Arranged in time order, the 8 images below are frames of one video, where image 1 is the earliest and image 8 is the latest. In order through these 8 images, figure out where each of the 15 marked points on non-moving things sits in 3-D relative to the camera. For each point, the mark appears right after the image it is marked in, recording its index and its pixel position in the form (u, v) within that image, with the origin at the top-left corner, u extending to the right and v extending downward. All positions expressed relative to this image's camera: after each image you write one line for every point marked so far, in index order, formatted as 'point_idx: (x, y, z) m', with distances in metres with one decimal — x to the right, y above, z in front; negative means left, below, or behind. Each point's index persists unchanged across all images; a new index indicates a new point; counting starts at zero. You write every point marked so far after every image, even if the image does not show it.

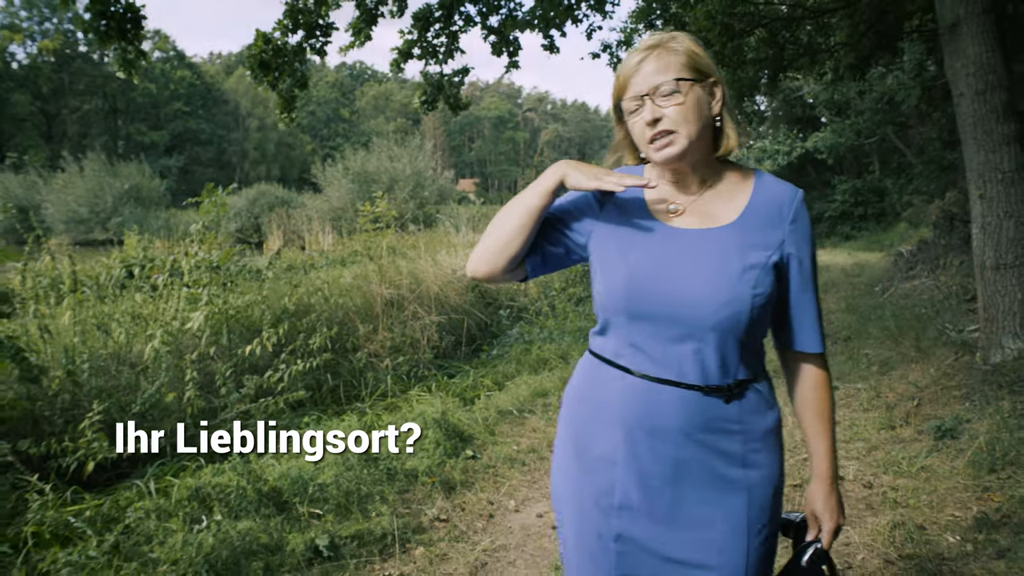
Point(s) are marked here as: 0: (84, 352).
0: (-2.5, -0.4, +5.2) m
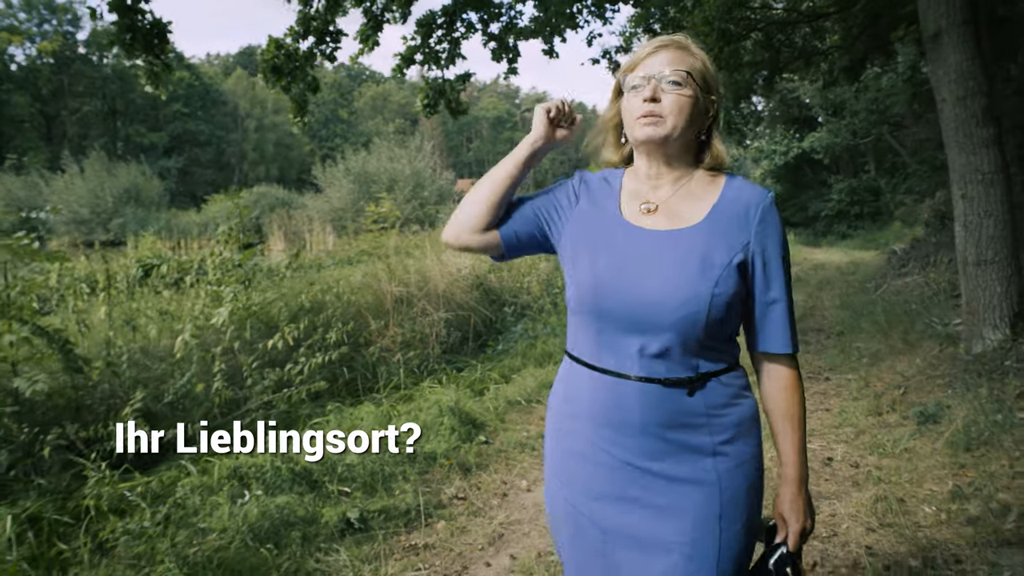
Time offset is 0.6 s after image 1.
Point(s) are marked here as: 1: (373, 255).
0: (-2.5, -0.4, +5.5) m
1: (-1.8, +0.4, +10.8) m
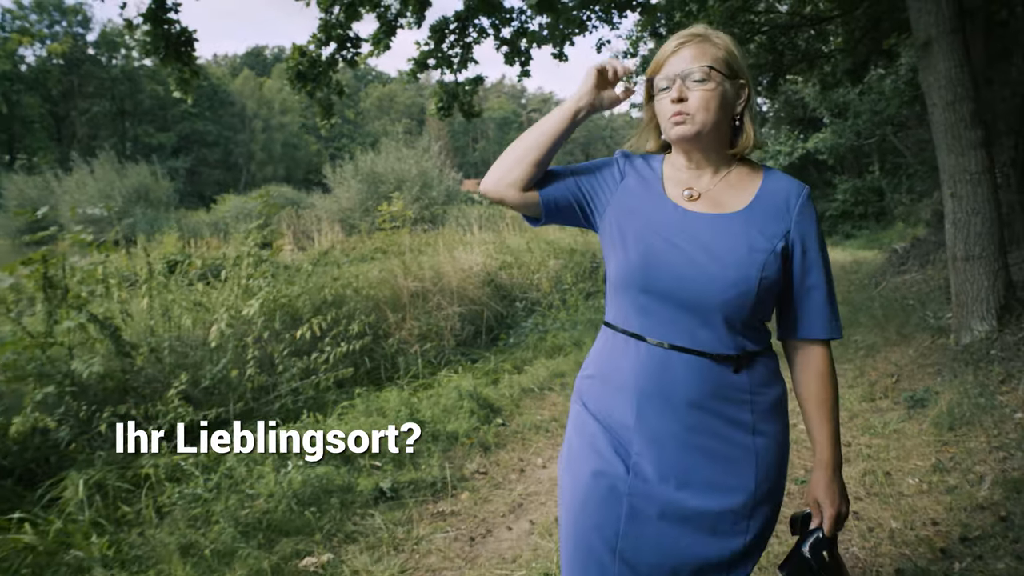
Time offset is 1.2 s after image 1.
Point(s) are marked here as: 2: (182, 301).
0: (-2.4, -0.3, +5.9) m
1: (-1.6, +0.5, +11.1) m
2: (-2.5, -0.1, +6.3) m
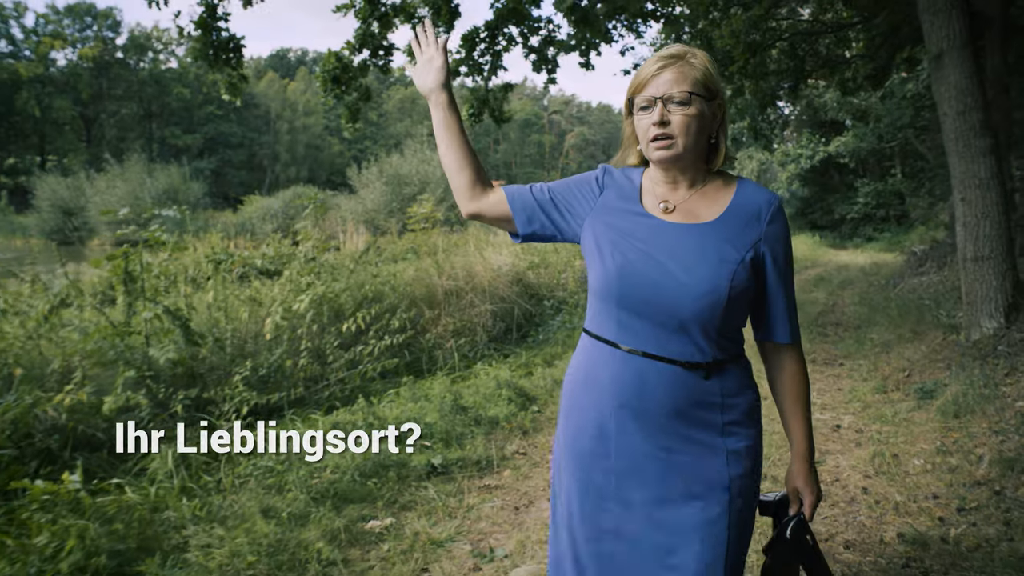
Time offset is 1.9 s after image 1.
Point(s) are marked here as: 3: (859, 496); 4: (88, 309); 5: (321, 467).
0: (-2.1, -0.3, +6.4) m
1: (-1.3, +0.5, +11.6) m
2: (-2.2, -0.1, +6.8) m
3: (+1.7, -1.0, +4.3) m
4: (-2.8, -0.1, +5.7) m
5: (-1.0, -0.9, +4.6) m
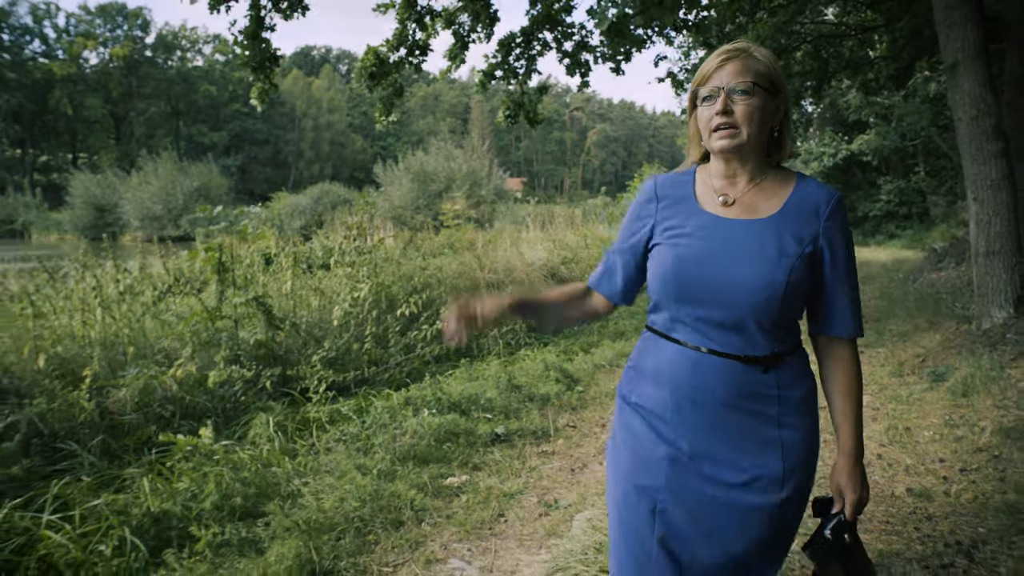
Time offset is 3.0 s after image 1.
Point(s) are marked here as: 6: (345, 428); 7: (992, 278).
0: (-1.7, -0.2, +7.1) m
1: (-0.8, +0.6, +12.3) m
2: (-1.8, 0.0, +7.5) m
3: (+2.1, -1.0, +4.9) m
4: (-2.4, -0.1, +6.4) m
5: (-0.7, -0.9, +5.2) m
6: (-1.0, -0.9, +5.3) m
7: (+4.1, +0.1, +7.4) m
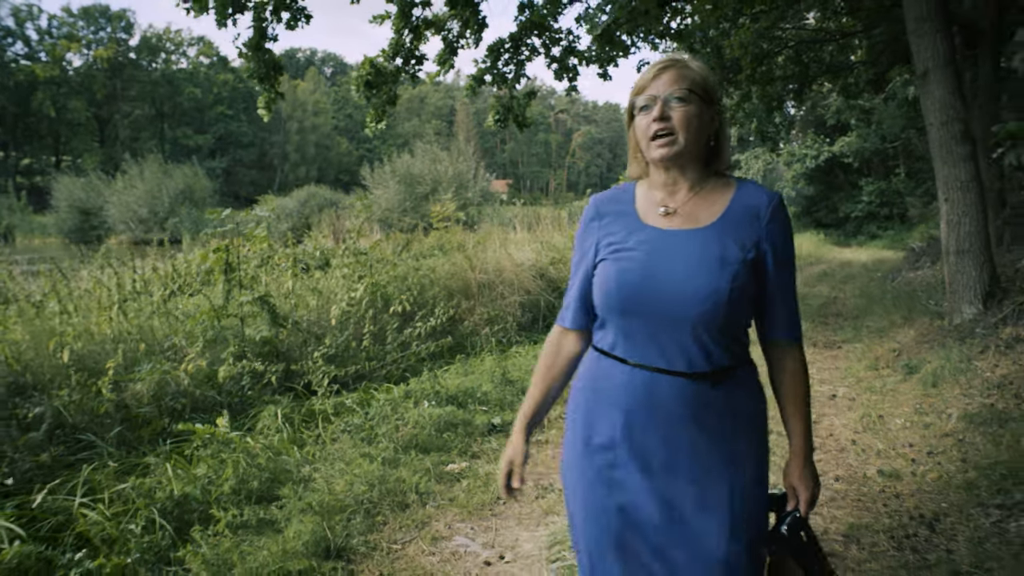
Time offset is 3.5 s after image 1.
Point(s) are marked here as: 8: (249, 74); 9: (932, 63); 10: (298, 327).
0: (-1.8, -0.2, +7.4) m
1: (-0.9, +0.6, +12.6) m
2: (-1.9, 0.0, +7.8) m
3: (+2.0, -0.9, +5.2) m
4: (-2.5, -0.1, +6.6) m
5: (-0.7, -0.9, +5.5) m
6: (-1.1, -0.9, +5.6) m
7: (+4.1, +0.1, +7.7) m
8: (-2.6, +2.1, +8.3) m
9: (+3.7, +2.0, +7.6) m
10: (-1.7, -0.3, +7.0) m
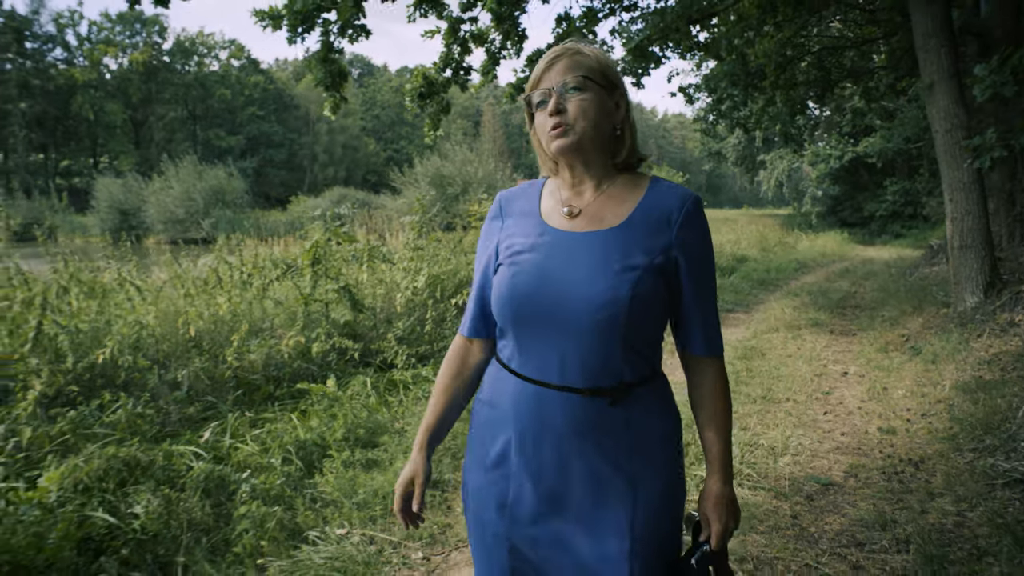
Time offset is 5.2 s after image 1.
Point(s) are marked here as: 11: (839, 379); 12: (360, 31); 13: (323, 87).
0: (-1.4, -0.1, +8.3) m
1: (-0.3, +0.7, +13.5) m
2: (-1.4, +0.1, +8.7) m
3: (+2.4, -0.9, +6.1) m
4: (-2.1, 0.0, +7.6) m
5: (-0.3, -0.8, +6.5) m
6: (-0.7, -0.8, +6.5) m
7: (+4.5, +0.2, +8.6) m
8: (-2.1, +2.2, +9.3) m
9: (+4.2, +2.1, +8.4) m
10: (-1.3, -0.2, +7.9) m
11: (+2.7, -0.8, +7.1) m
12: (-1.7, +2.8, +9.5) m
13: (-2.0, +2.2, +9.4) m
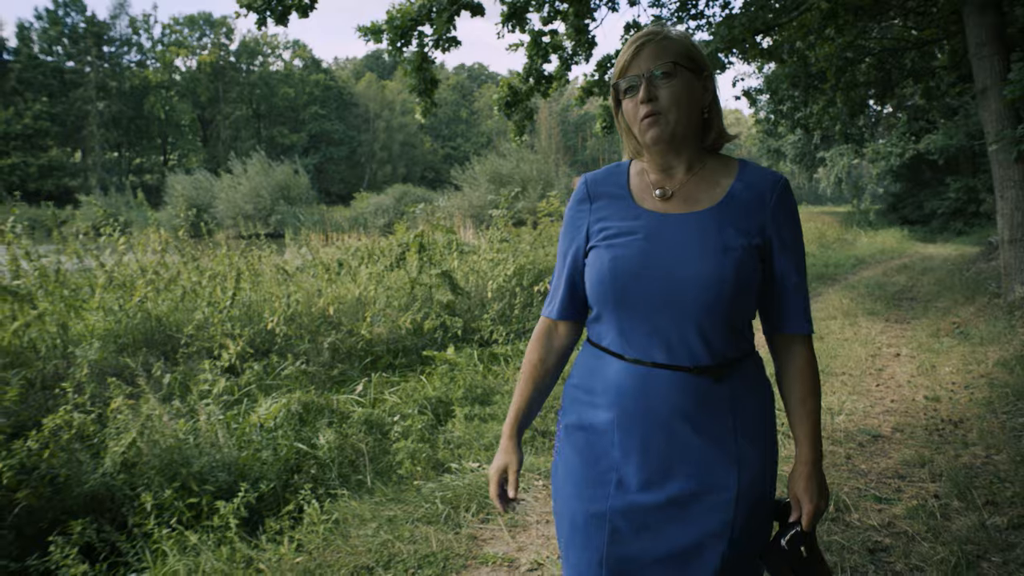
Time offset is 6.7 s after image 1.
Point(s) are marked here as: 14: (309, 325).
0: (-0.5, +0.1, +9.3) m
1: (+0.9, +0.8, +14.4) m
2: (-0.5, +0.3, +9.8) m
3: (+3.1, -0.8, +6.8) m
4: (-1.2, +0.2, +8.7) m
5: (+0.4, -0.6, +7.4) m
6: (+0.1, -0.6, +7.5) m
7: (+5.4, +0.3, +9.2) m
8: (-1.2, +2.4, +10.4) m
9: (+5.0, +2.2, +9.0) m
10: (-0.5, -0.1, +8.9) m
11: (+3.5, -0.7, +7.8) m
12: (-0.7, +3.0, +10.5) m
13: (-1.1, +2.3, +10.4) m
14: (-1.6, -0.3, +6.9) m
